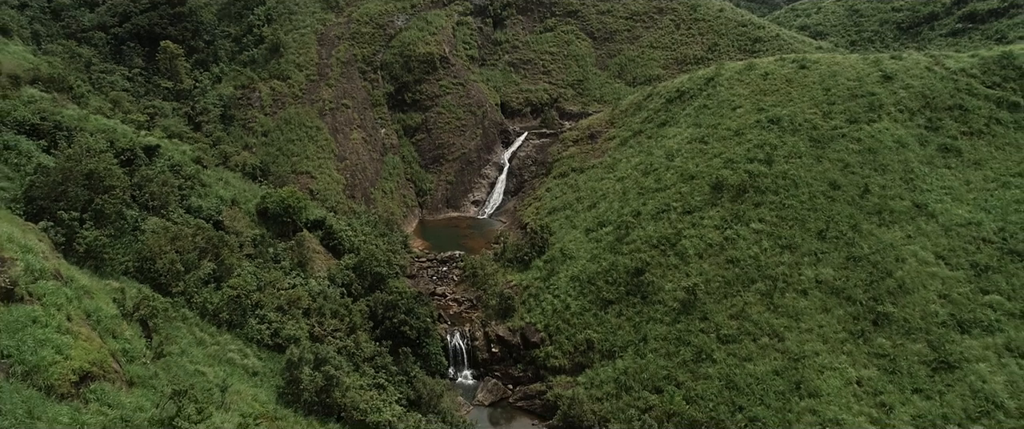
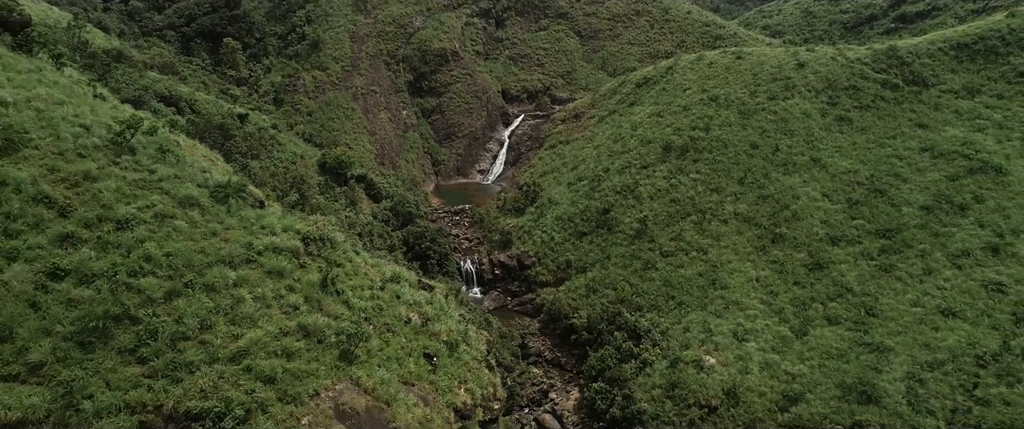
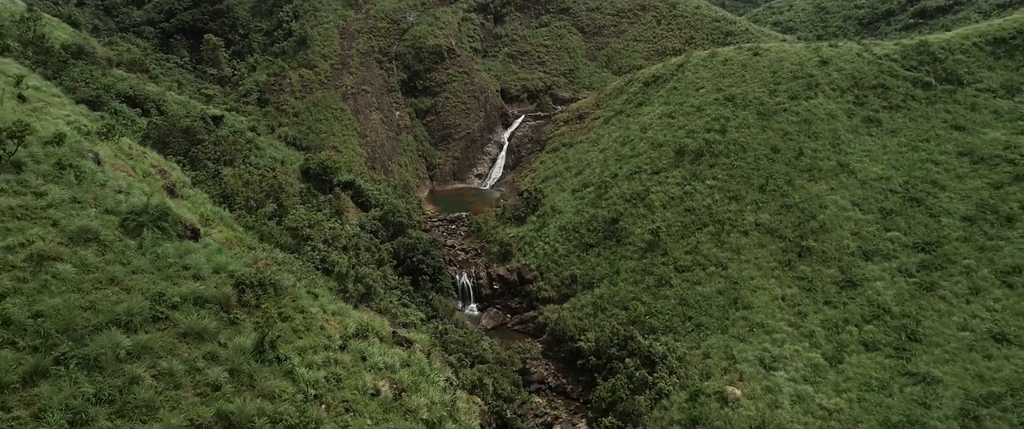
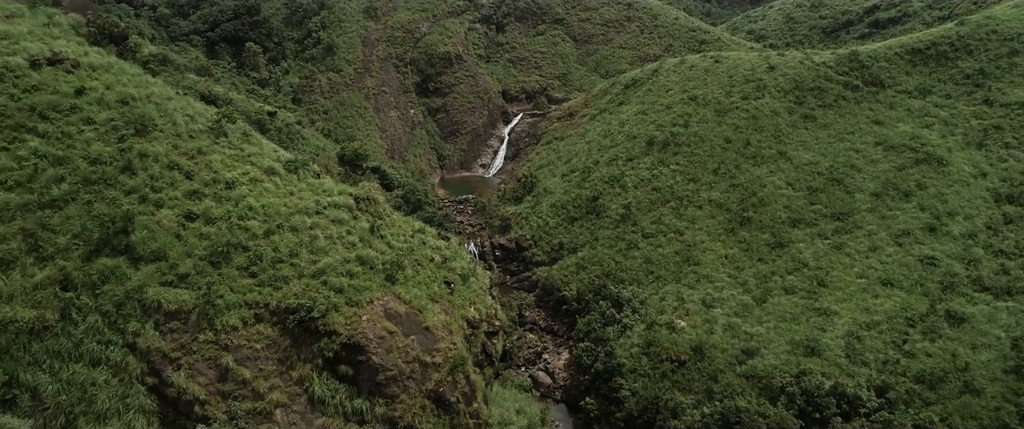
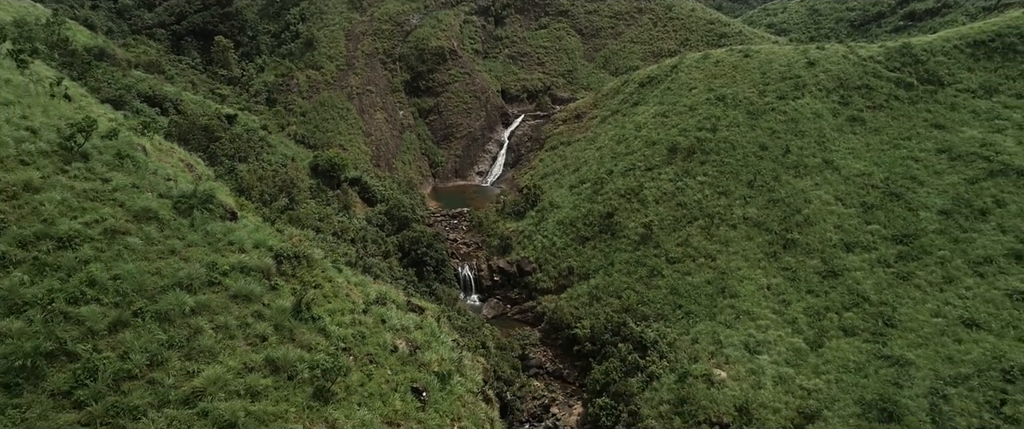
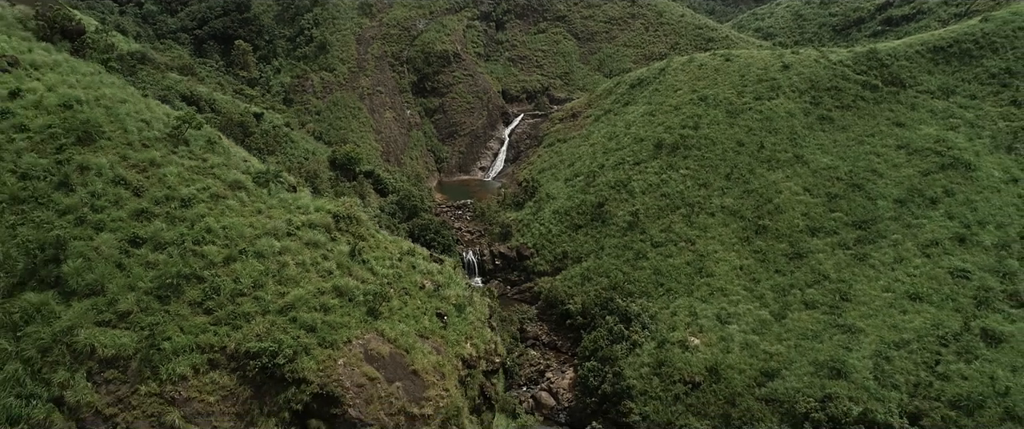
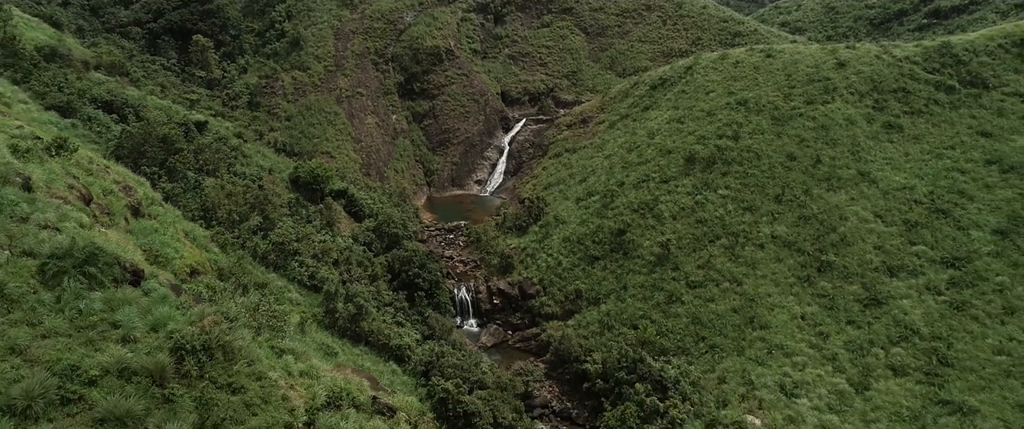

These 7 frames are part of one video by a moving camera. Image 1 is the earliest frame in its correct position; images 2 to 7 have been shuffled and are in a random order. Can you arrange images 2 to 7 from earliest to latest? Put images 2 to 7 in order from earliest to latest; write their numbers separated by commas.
7, 3, 5, 2, 6, 4
